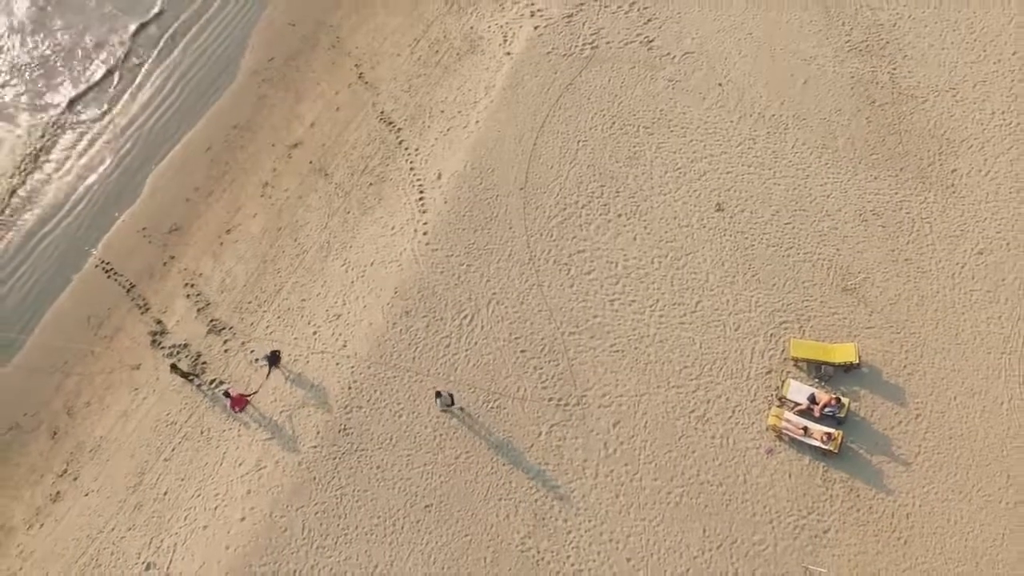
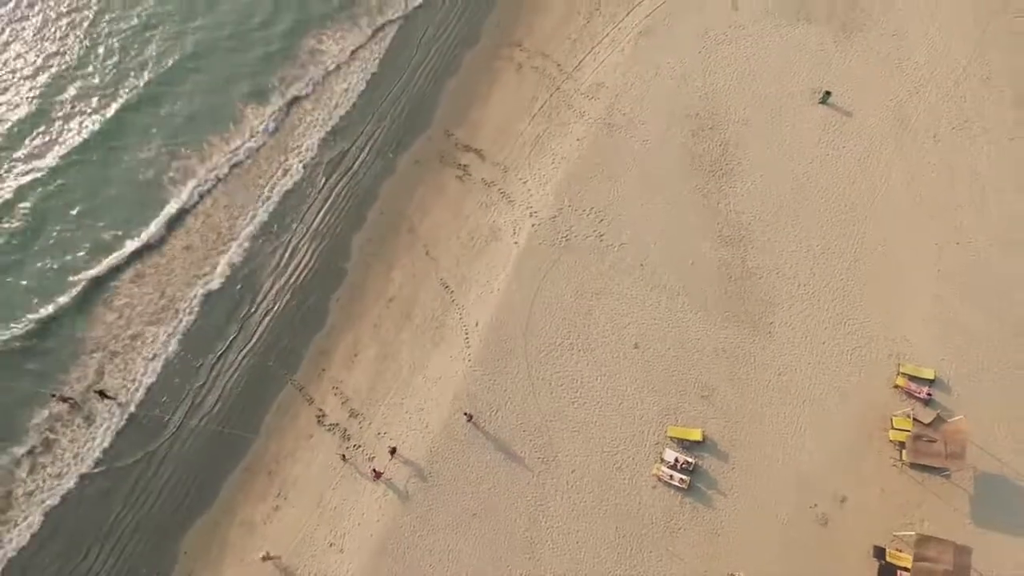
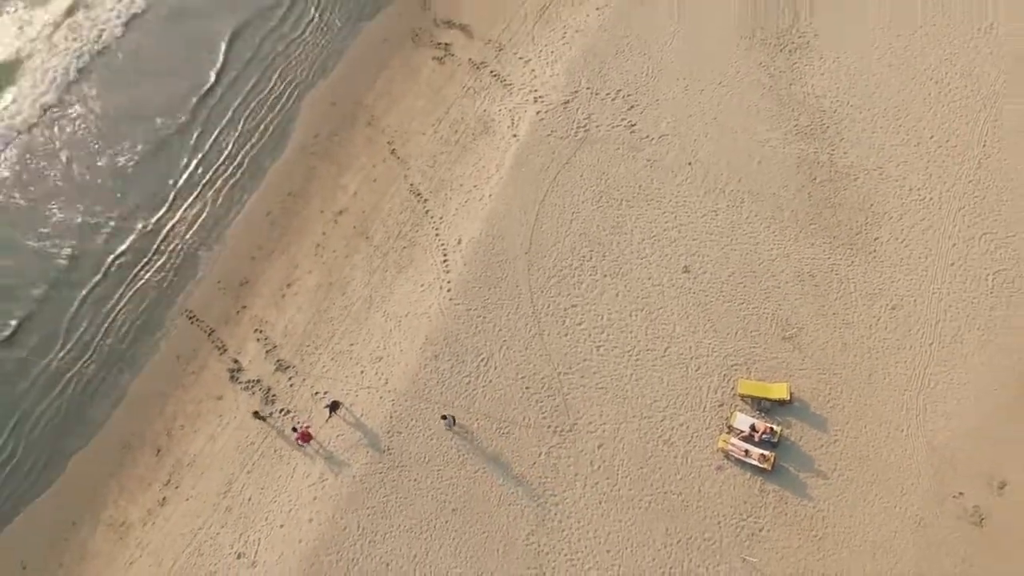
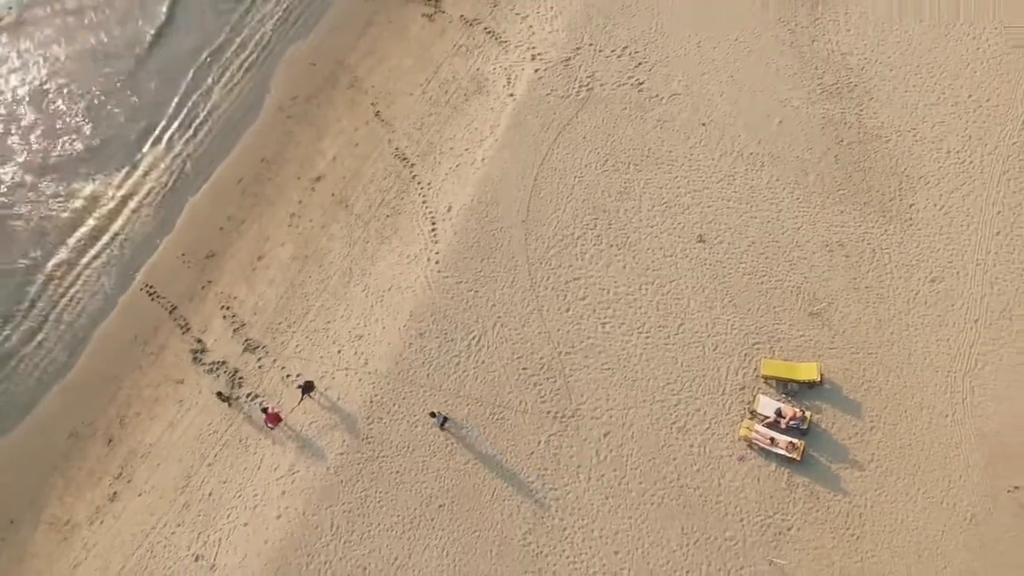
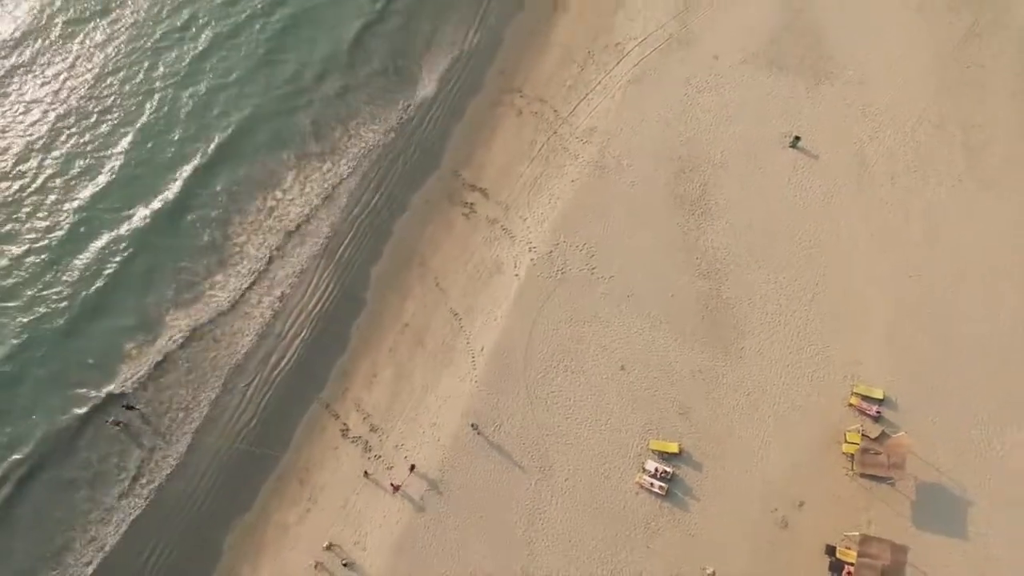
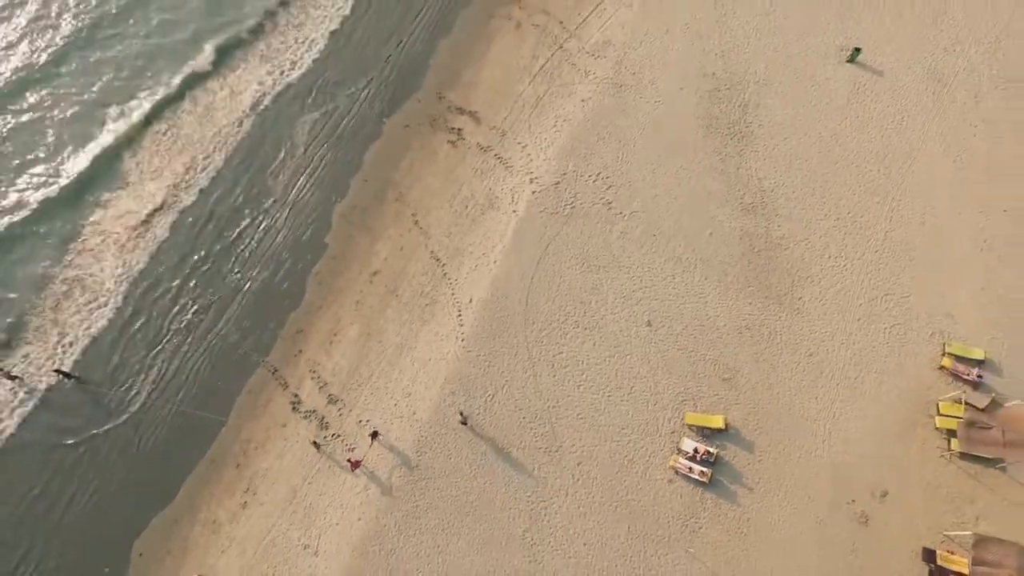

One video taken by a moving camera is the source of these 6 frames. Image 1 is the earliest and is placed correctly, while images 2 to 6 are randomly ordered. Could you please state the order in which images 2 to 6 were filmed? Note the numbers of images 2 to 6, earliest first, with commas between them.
4, 3, 6, 2, 5
